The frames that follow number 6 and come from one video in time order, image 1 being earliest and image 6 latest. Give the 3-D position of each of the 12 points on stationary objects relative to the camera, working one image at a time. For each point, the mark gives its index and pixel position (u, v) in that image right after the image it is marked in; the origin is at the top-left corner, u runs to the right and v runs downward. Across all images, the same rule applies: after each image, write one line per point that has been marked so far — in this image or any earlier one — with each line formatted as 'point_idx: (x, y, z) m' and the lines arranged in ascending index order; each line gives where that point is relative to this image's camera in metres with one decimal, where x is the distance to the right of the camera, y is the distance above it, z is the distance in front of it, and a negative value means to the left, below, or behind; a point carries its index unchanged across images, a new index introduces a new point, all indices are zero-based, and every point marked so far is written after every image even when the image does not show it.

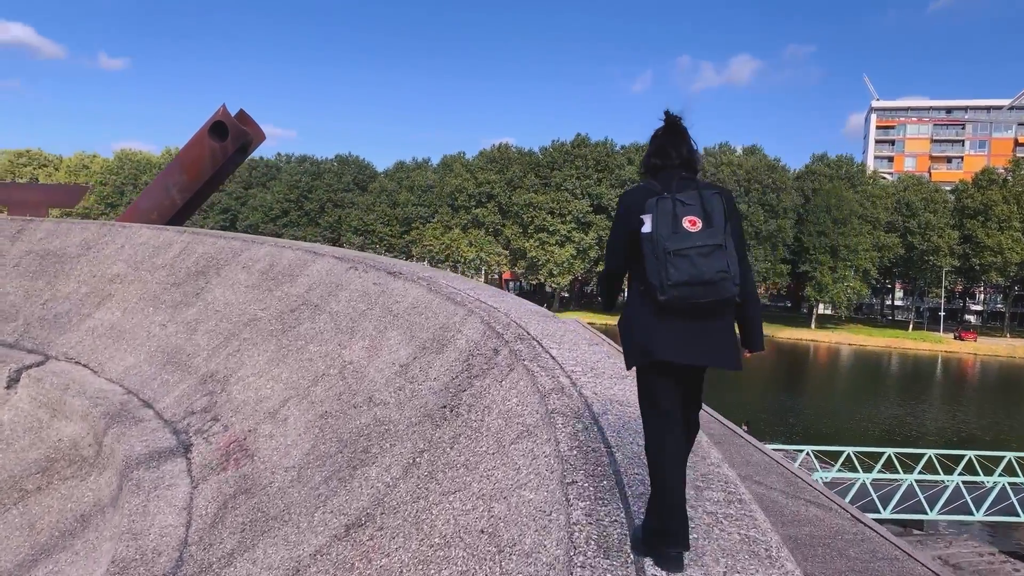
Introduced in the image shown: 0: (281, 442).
0: (-1.3, -0.8, +4.4) m
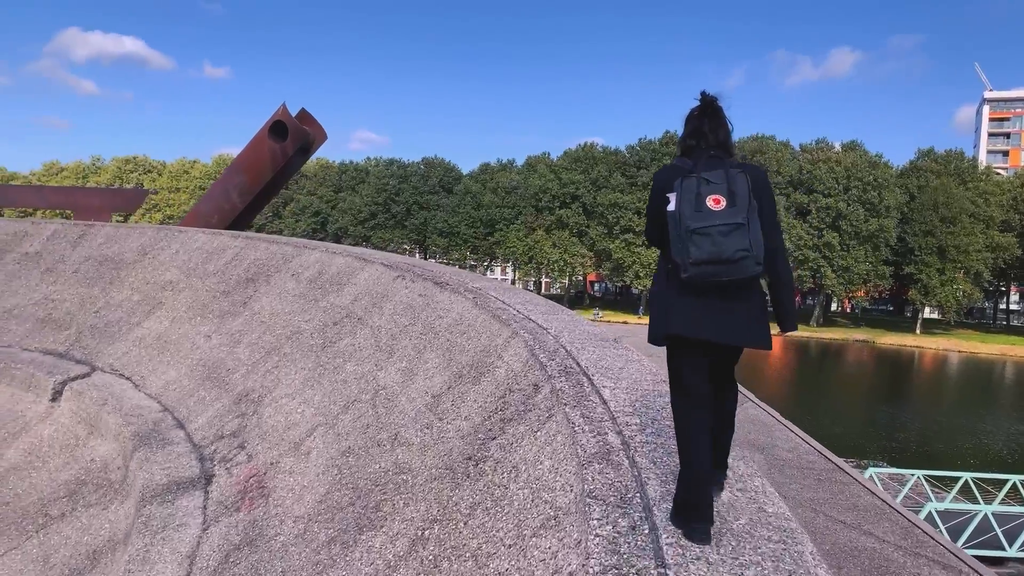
0: (-1.0, -0.9, +3.9) m
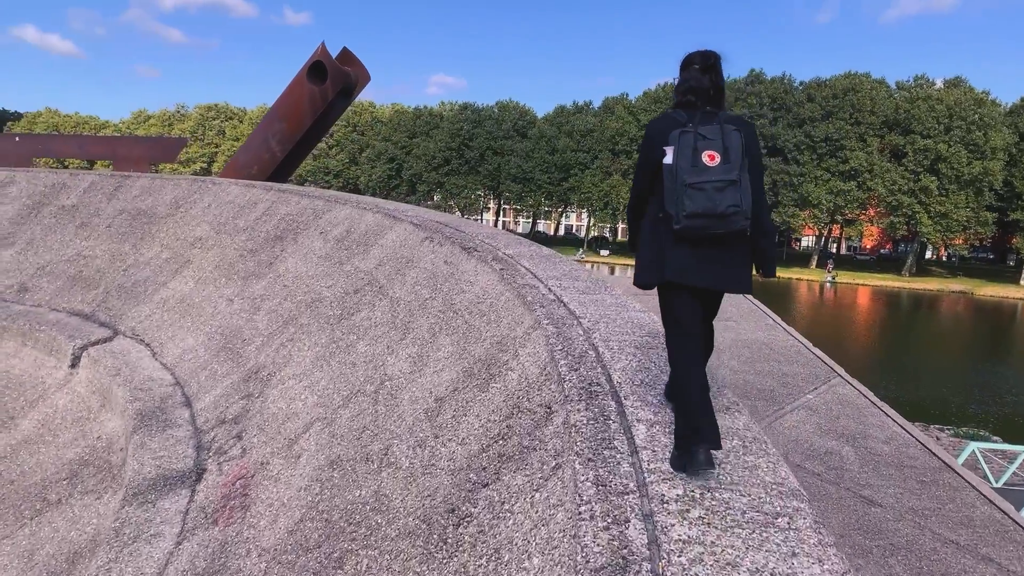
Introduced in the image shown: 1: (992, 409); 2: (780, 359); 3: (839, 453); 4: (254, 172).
0: (-0.9, -0.8, +3.2) m
1: (+8.9, -2.3, +15.2) m
2: (+2.3, -0.6, +7.1) m
3: (+2.1, -1.0, +5.2) m
4: (-2.8, +1.3, +8.9) m
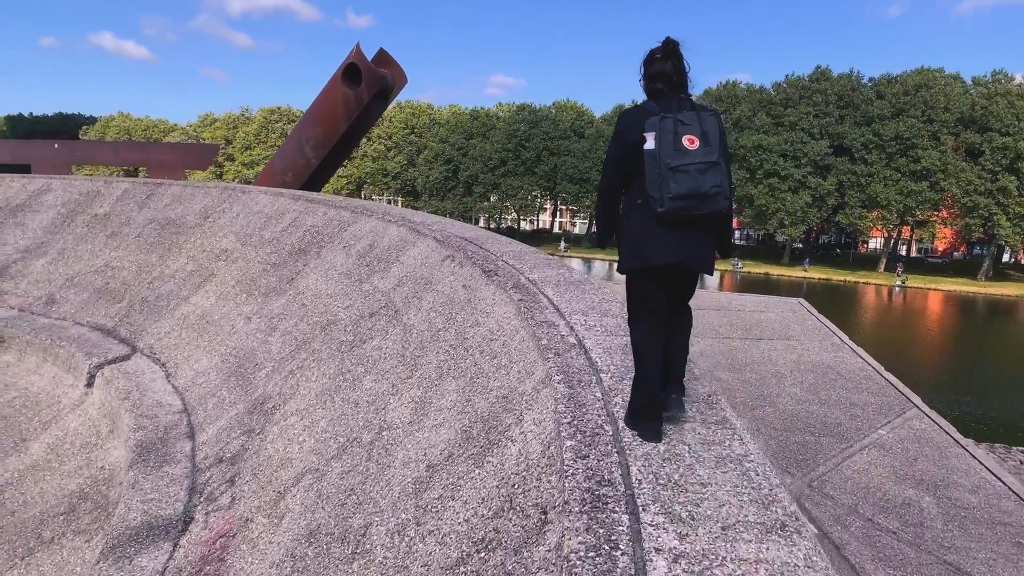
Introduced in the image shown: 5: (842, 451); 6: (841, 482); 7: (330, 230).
0: (-0.9, -0.9, +2.8) m
1: (+9.8, -2.5, +14.0) m
2: (+2.6, -0.8, +6.4) m
3: (+2.2, -1.2, +4.5) m
4: (-2.3, +1.1, +8.6) m
5: (+2.1, -1.0, +5.1) m
6: (+1.9, -1.1, +4.7) m
7: (-1.4, +0.4, +6.2) m
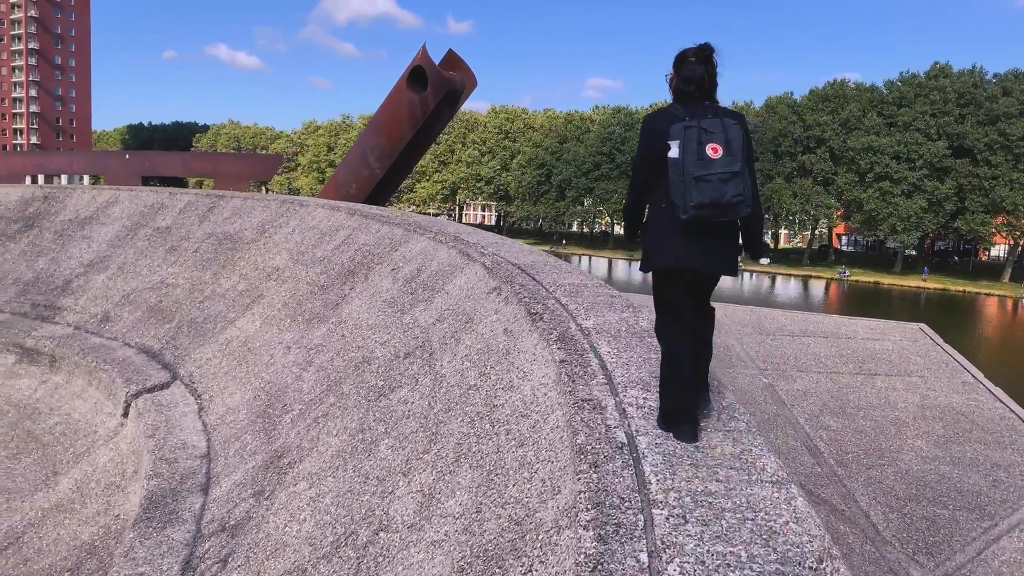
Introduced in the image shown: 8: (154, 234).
0: (-0.8, -1.1, +2.1) m
1: (+11.1, -2.8, +12.0) m
2: (+3.1, -1.0, +5.4) m
3: (+2.5, -1.4, +3.5) m
4: (-1.6, +1.0, +8.1) m
5: (+2.4, -1.2, +4.2) m
6: (+2.1, -1.3, +3.7) m
7: (-0.9, +0.3, +5.6) m
8: (-3.5, +0.5, +8.0) m
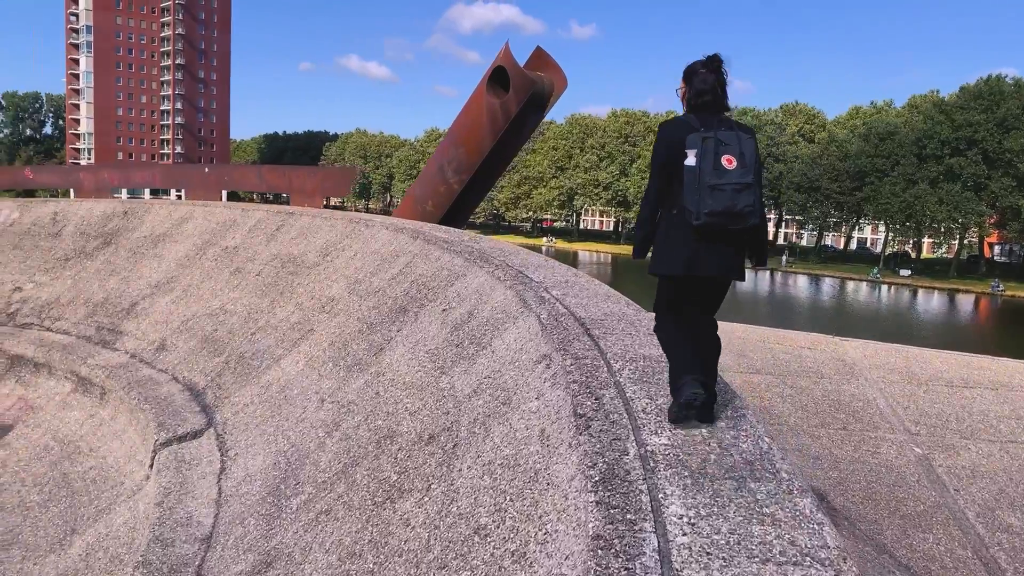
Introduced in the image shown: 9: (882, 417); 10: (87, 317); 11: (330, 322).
0: (-0.9, -1.3, +1.2) m
1: (+12.3, -3.3, +9.3) m
2: (+3.5, -1.3, +3.9) m
3: (+2.6, -1.7, +2.1) m
4: (-0.7, +0.7, +7.2) m
5: (+2.6, -1.5, +2.8) m
6: (+2.3, -1.6, +2.4) m
7: (-0.4, 0.0, +4.7) m
8: (-2.7, +0.3, +7.5) m
9: (+2.5, -0.9, +5.5) m
10: (-3.9, -0.3, +7.6) m
11: (-1.2, -0.2, +5.4) m
